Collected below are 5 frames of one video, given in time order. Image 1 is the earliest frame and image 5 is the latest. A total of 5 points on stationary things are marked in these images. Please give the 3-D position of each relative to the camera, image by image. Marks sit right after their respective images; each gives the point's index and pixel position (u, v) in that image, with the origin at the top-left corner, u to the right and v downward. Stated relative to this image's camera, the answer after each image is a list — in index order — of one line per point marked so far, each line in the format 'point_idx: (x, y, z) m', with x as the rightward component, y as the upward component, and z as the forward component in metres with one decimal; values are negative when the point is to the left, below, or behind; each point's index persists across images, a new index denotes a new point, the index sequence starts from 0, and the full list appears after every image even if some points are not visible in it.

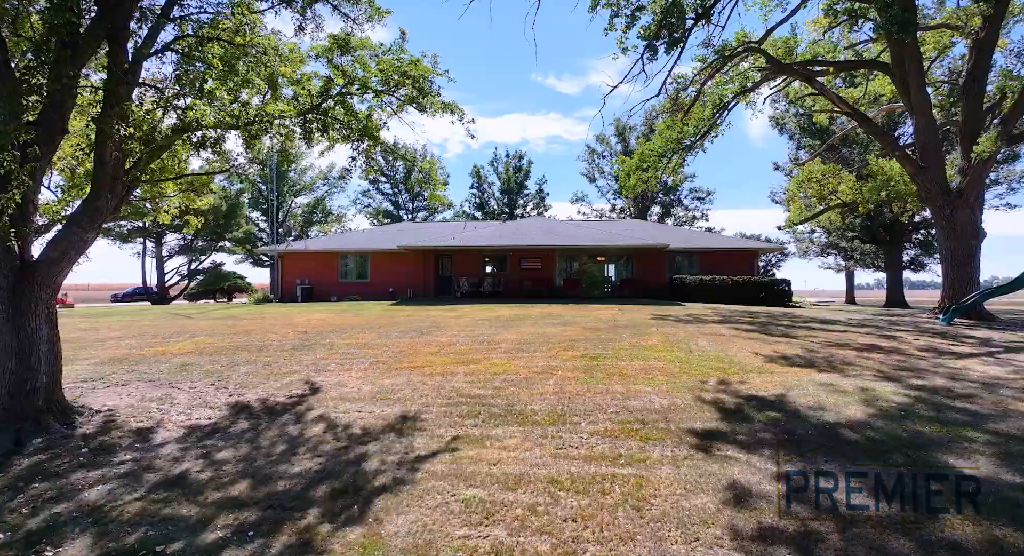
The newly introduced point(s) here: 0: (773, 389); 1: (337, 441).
0: (+3.1, -1.3, +5.9) m
1: (-1.6, -1.5, +4.7) m
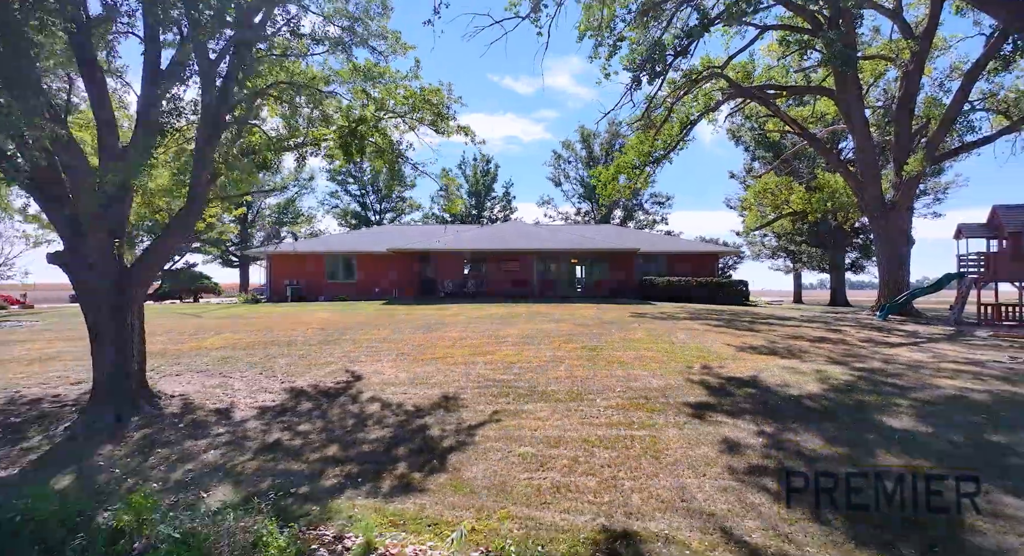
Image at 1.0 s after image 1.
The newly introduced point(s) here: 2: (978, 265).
0: (+3.3, -1.3, +7.1) m
1: (-1.3, -1.5, +5.6) m
2: (+13.3, +0.4, +14.2) m
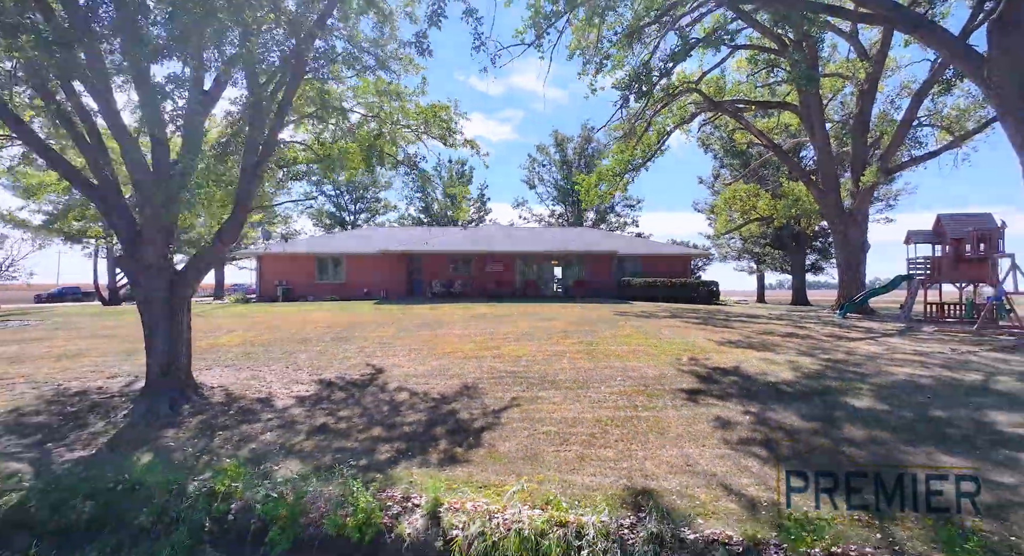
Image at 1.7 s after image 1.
0: (+3.5, -1.3, +8.0) m
1: (-1.1, -1.5, +6.2) m
2: (+13.0, +0.3, +15.7) m
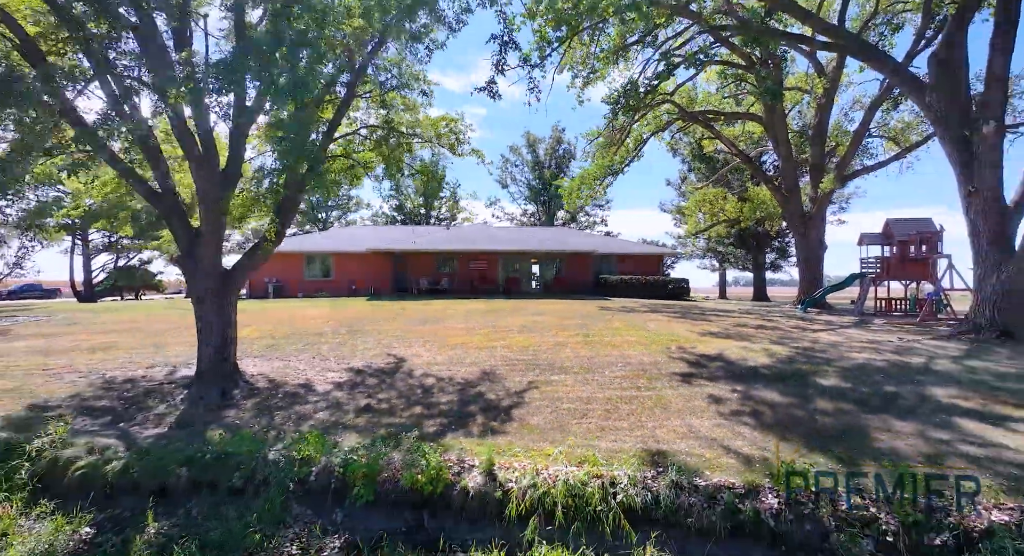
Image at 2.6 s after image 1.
0: (+3.6, -1.3, +9.0) m
1: (-0.8, -1.5, +6.8) m
2: (+12.6, +0.4, +17.3) m
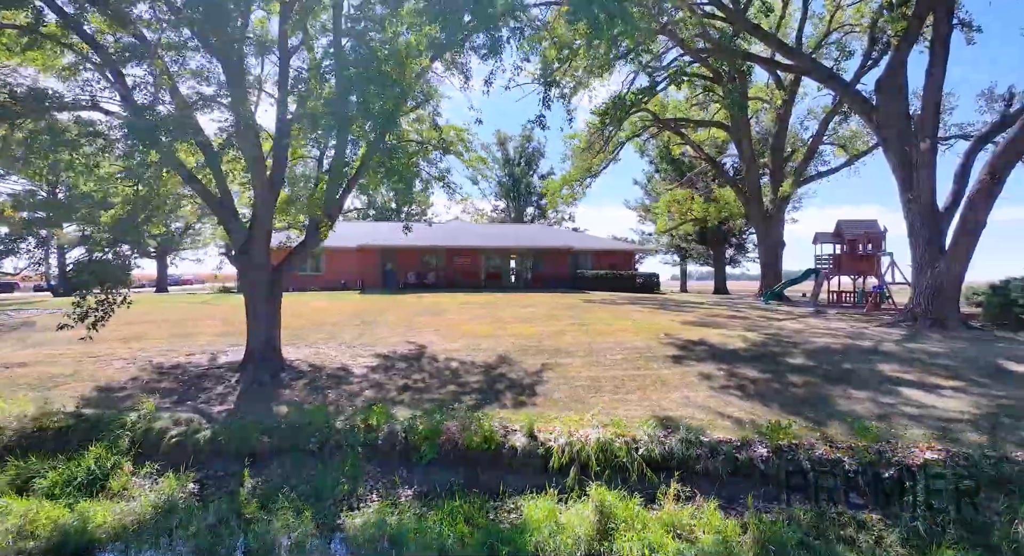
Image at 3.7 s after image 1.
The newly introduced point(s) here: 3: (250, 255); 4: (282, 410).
0: (+3.7, -1.2, +10.1) m
1: (-0.6, -1.4, +7.6) m
2: (+12.0, +0.6, +19.0) m
3: (-3.4, +0.4, +6.5) m
4: (-2.6, -1.5, +5.7) m
